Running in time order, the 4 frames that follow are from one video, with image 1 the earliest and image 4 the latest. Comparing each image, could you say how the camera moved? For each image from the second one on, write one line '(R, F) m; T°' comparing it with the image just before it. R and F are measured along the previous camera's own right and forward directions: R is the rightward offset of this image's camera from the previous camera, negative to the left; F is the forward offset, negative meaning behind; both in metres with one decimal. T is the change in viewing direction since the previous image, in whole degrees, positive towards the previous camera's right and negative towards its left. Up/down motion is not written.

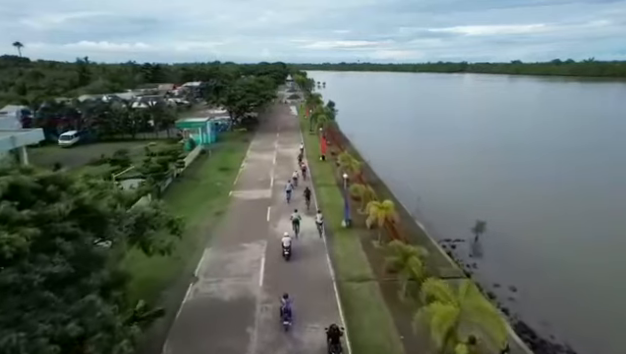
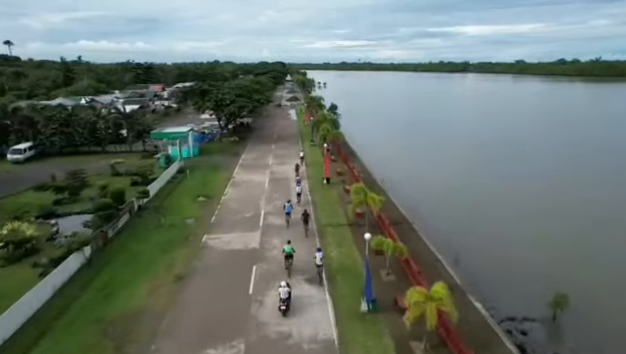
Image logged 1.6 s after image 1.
(-0.1, +6.6) m; 0°
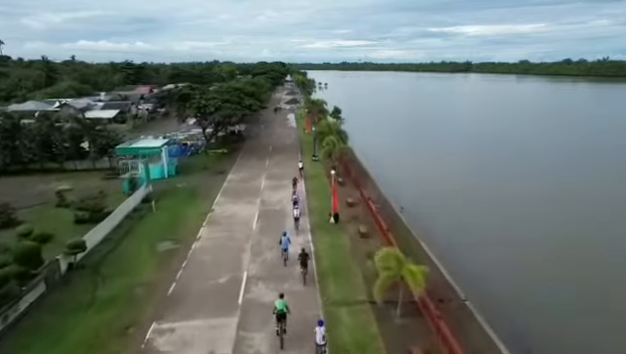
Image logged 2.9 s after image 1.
(-0.2, +6.5) m; 0°
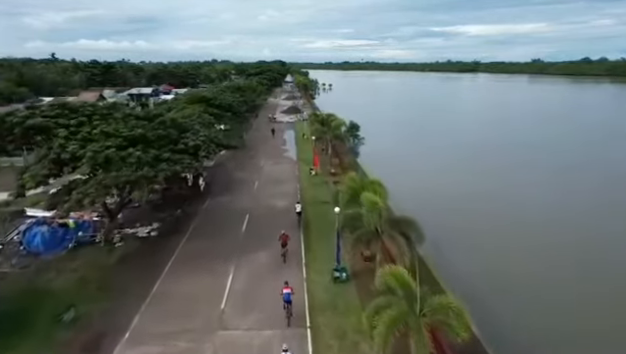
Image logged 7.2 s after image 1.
(-0.7, +18.9) m; 0°
